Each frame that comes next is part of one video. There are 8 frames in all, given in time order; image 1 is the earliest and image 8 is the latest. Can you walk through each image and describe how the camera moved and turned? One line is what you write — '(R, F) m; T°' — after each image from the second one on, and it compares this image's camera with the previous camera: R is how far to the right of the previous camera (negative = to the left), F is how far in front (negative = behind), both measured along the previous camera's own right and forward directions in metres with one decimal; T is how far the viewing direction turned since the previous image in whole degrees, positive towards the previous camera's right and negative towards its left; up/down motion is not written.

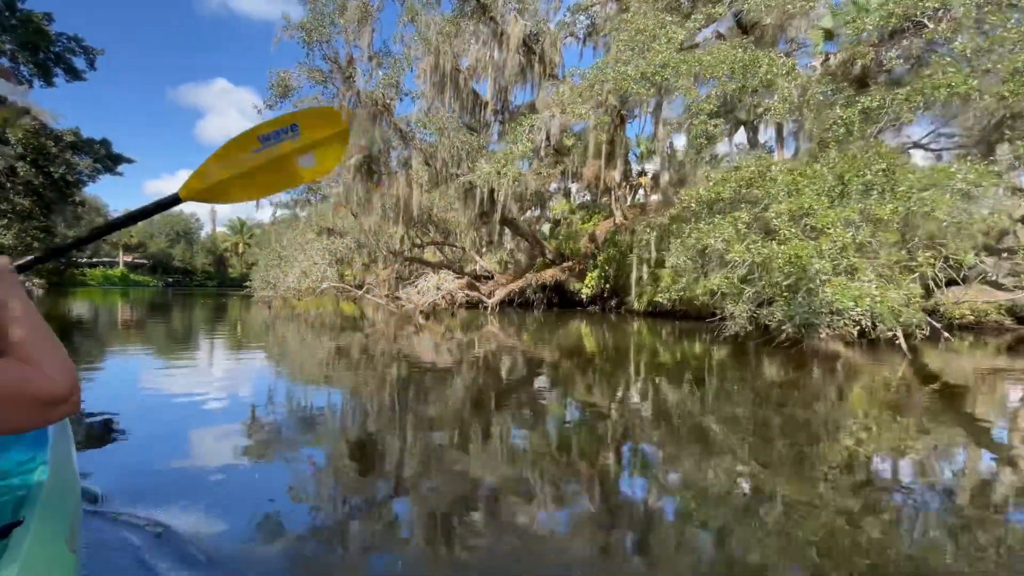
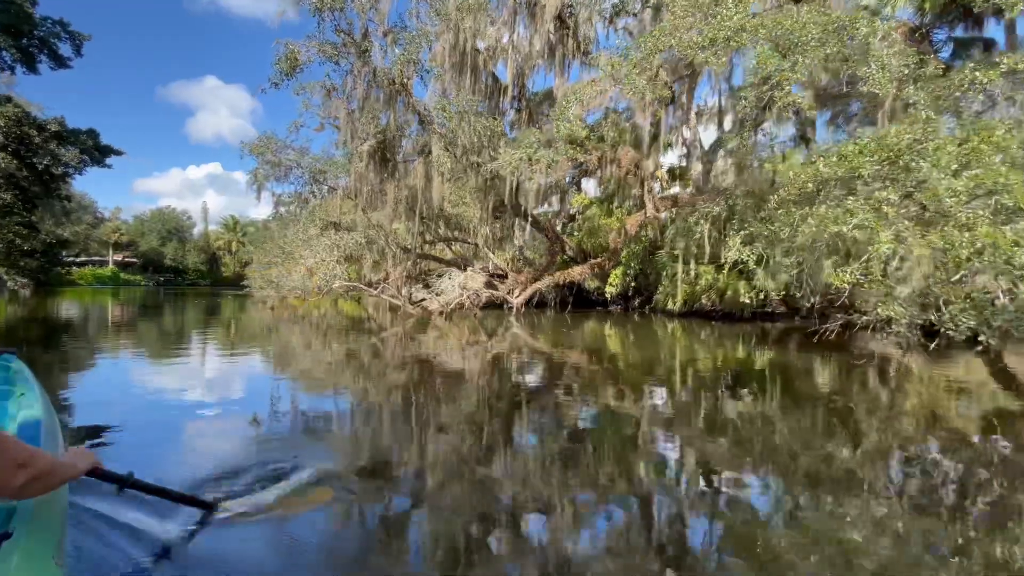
(-0.6, +0.8) m; +1°
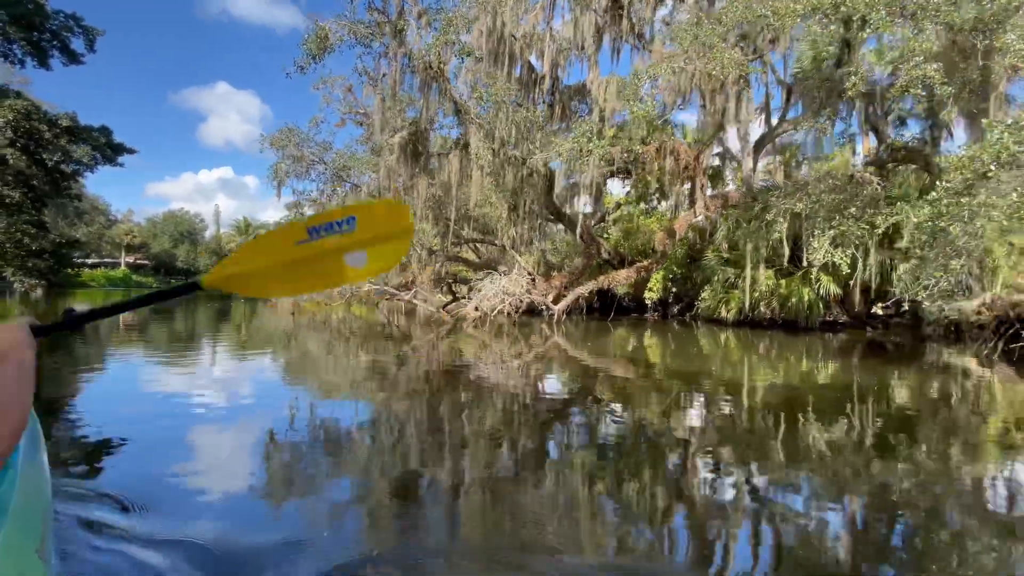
(-0.5, +0.7) m; -1°
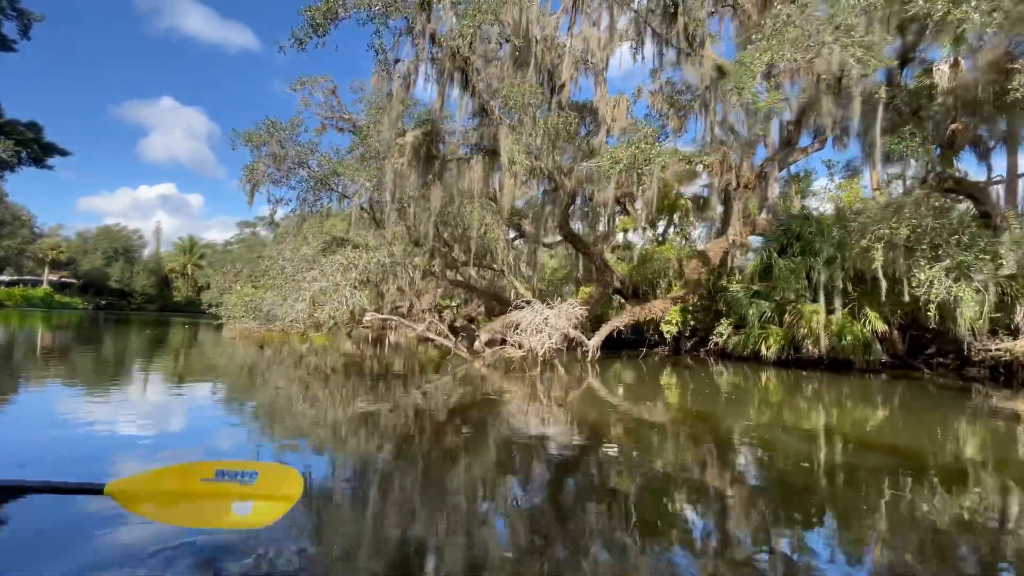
(-0.9, +1.2) m; +5°
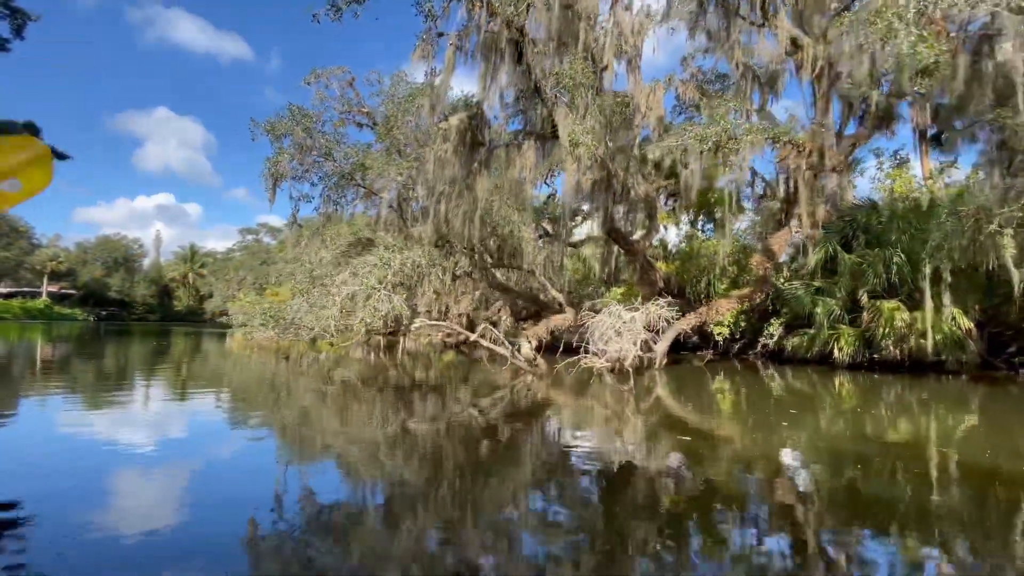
(-0.7, +0.7) m; 0°
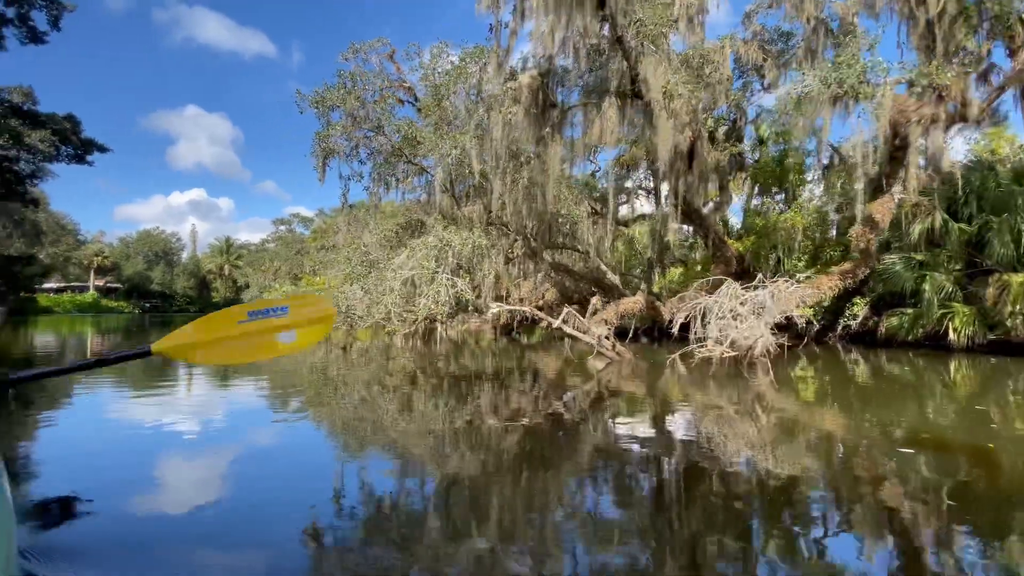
(-0.5, +0.6) m; -3°
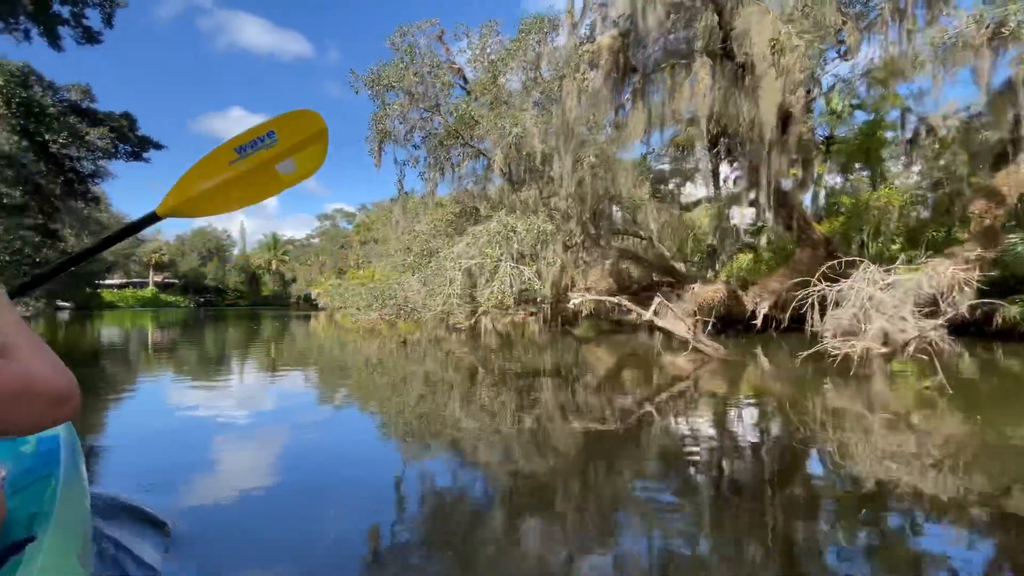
(-0.4, +0.4) m; -4°
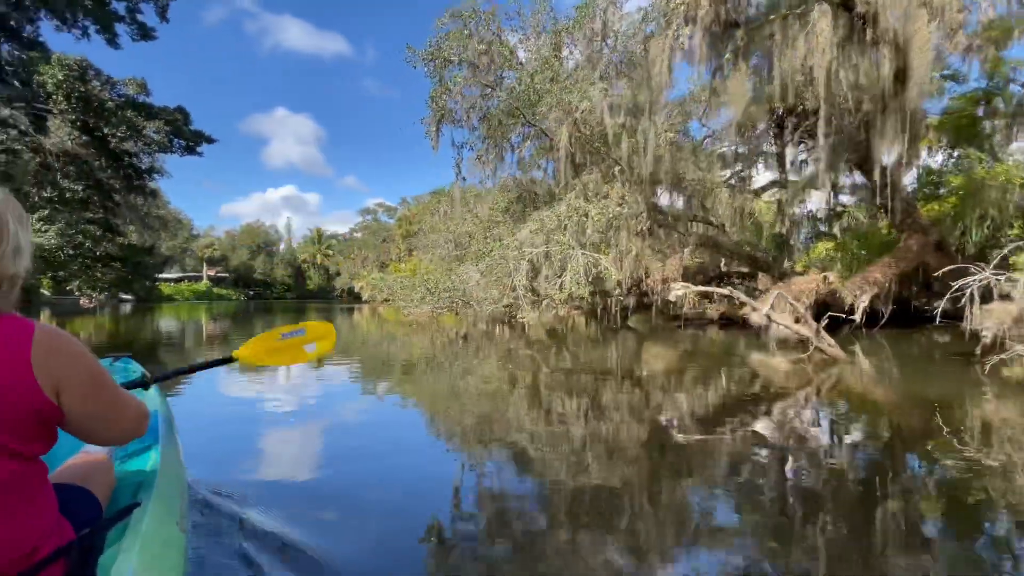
(-0.3, +0.4) m; -4°
